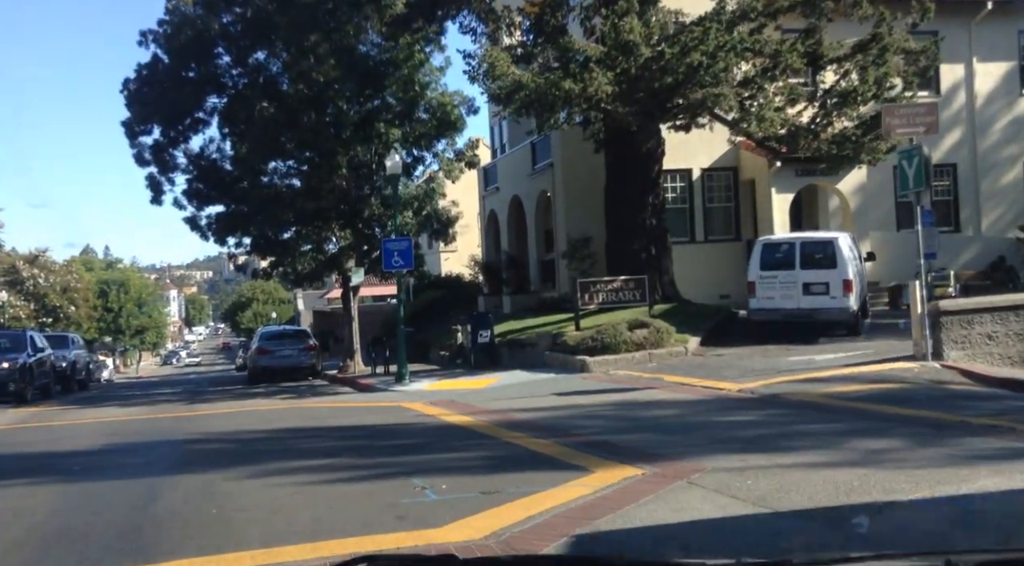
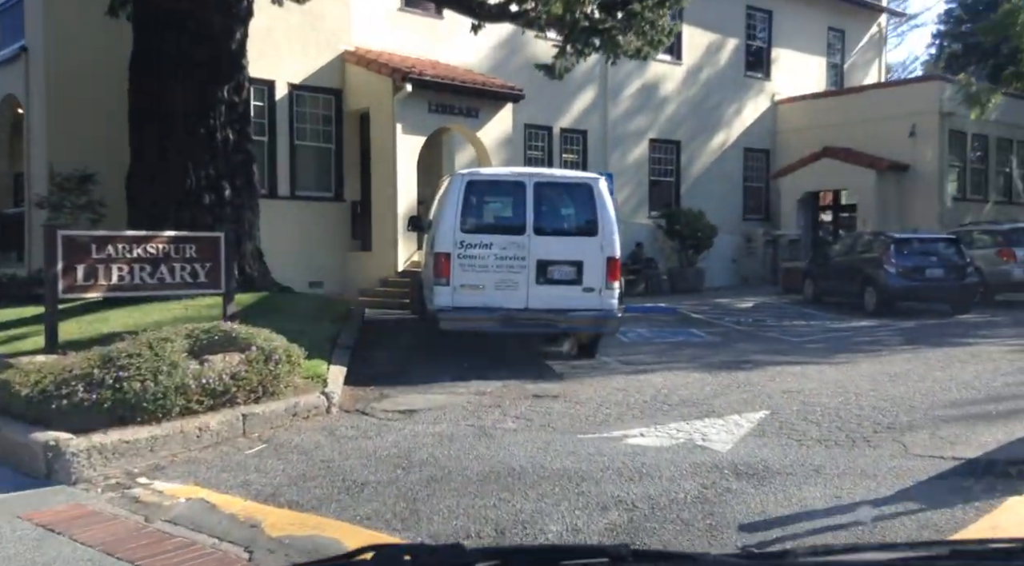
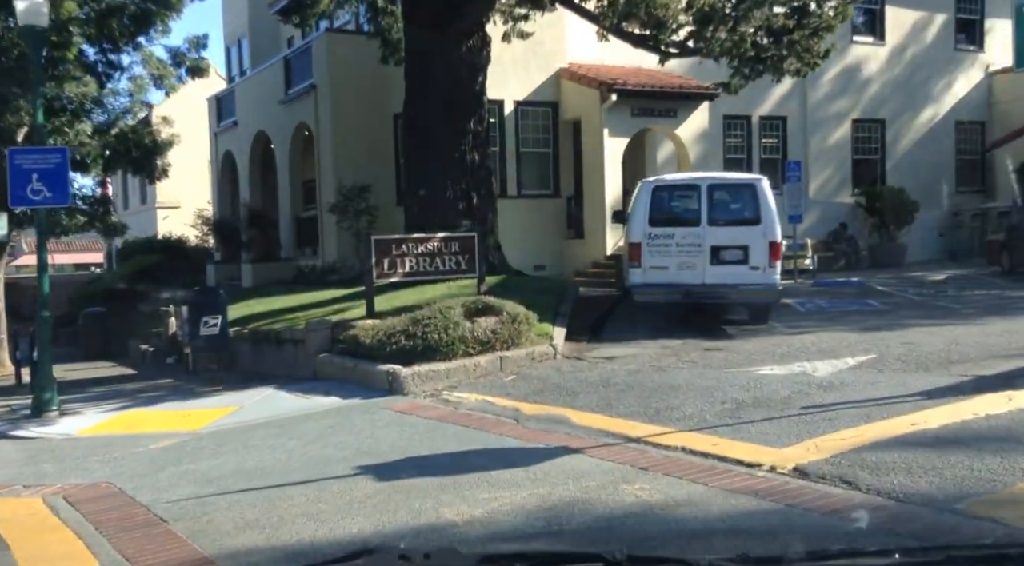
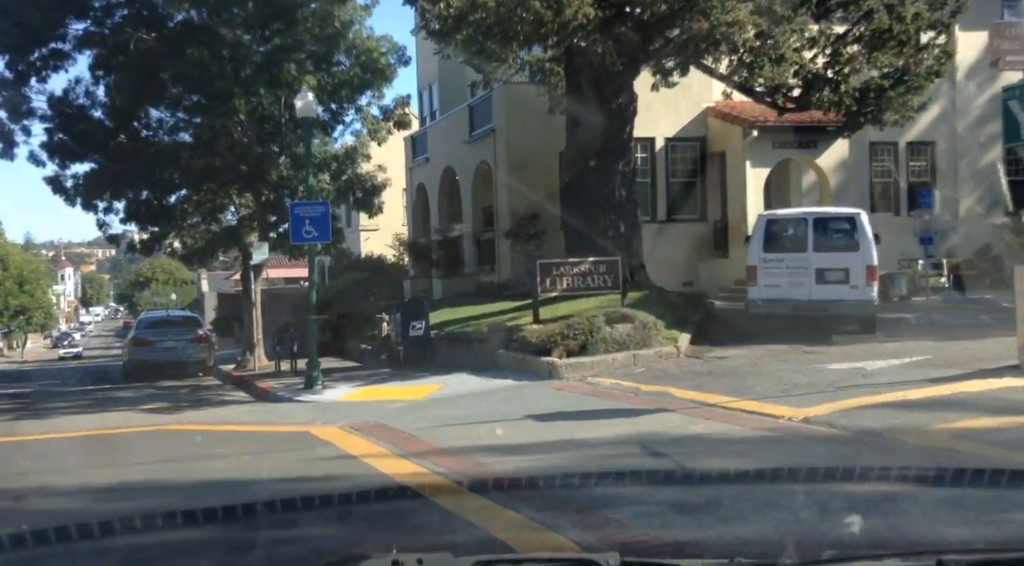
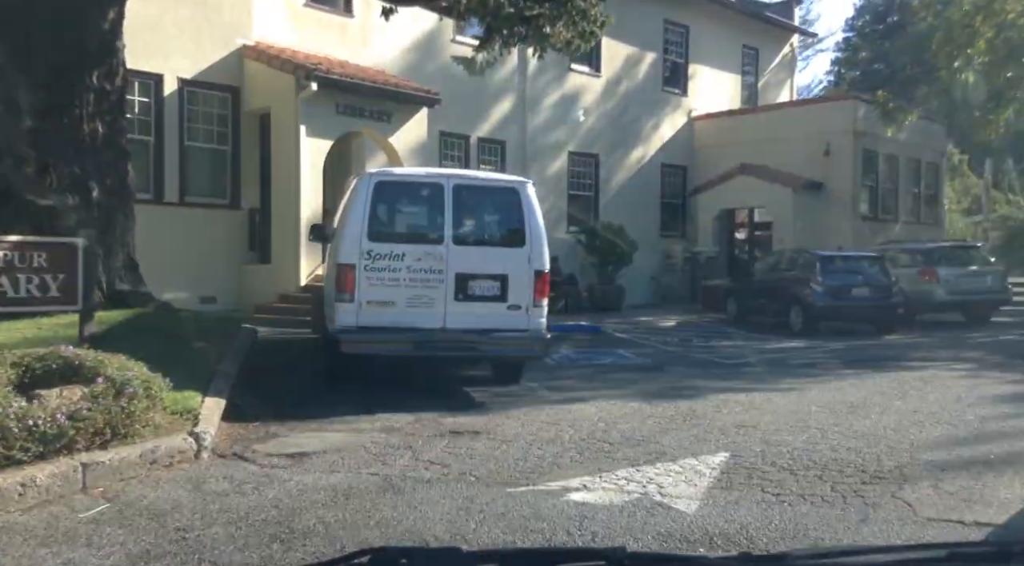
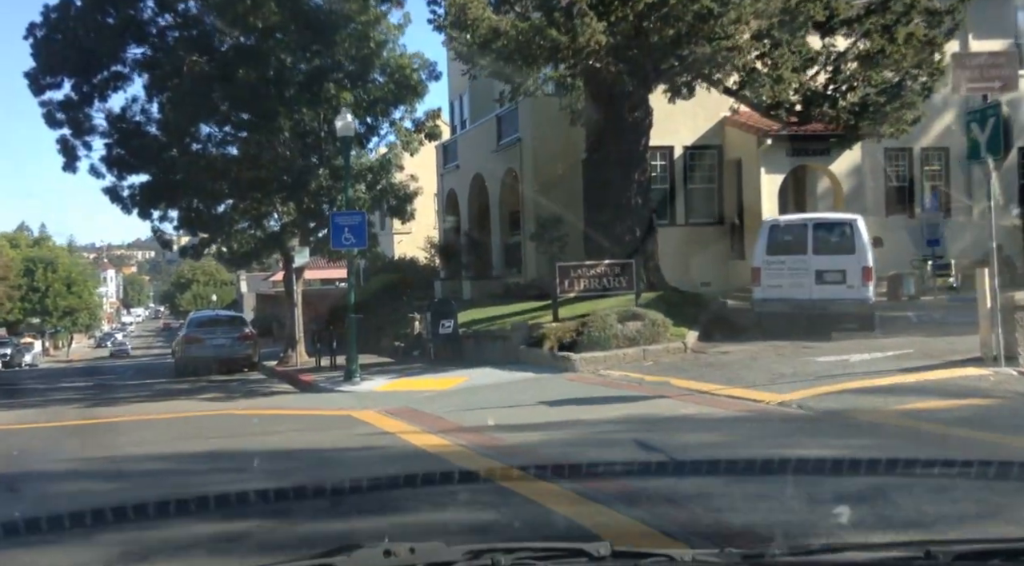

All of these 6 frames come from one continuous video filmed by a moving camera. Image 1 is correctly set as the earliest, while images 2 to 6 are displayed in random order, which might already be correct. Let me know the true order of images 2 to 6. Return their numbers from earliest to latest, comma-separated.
6, 4, 3, 2, 5
